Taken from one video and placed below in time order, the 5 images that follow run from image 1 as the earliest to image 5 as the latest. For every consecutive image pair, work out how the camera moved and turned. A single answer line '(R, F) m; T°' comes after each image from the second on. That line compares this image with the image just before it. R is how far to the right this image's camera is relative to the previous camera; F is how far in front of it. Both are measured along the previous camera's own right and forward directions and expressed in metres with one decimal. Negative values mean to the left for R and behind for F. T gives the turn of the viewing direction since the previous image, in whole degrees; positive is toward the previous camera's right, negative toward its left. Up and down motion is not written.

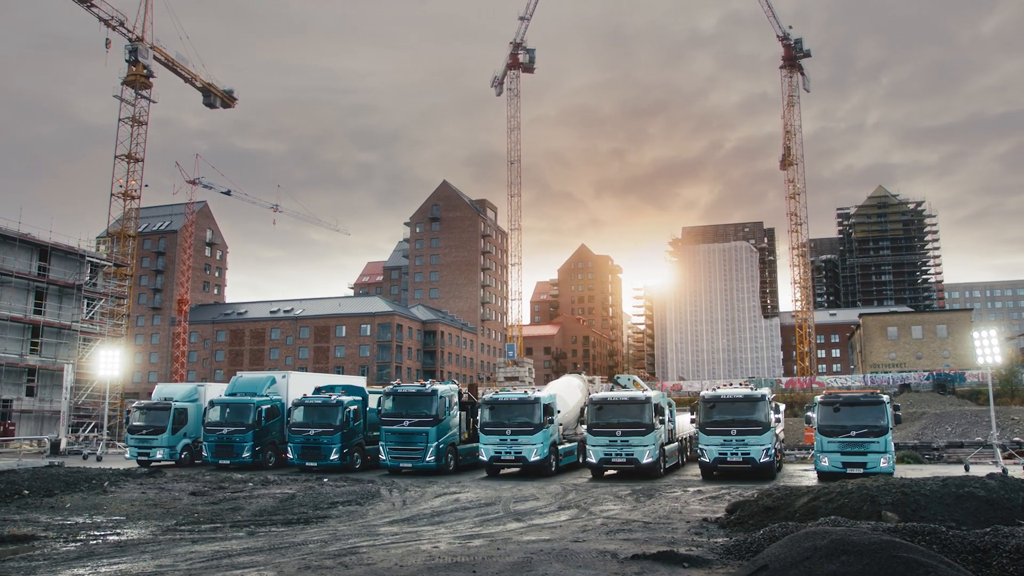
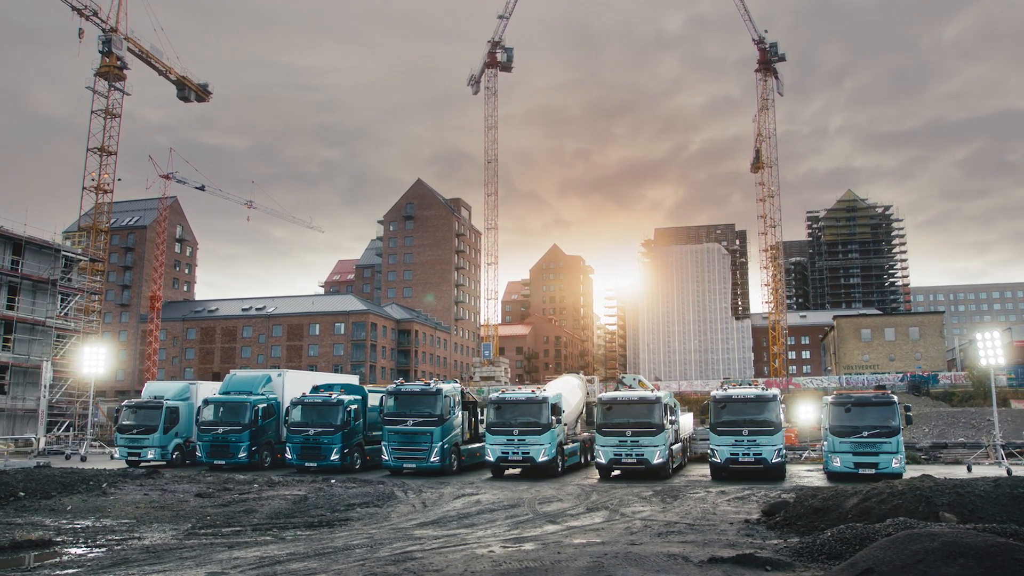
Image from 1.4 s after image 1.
(-1.3, +0.3) m; +2°
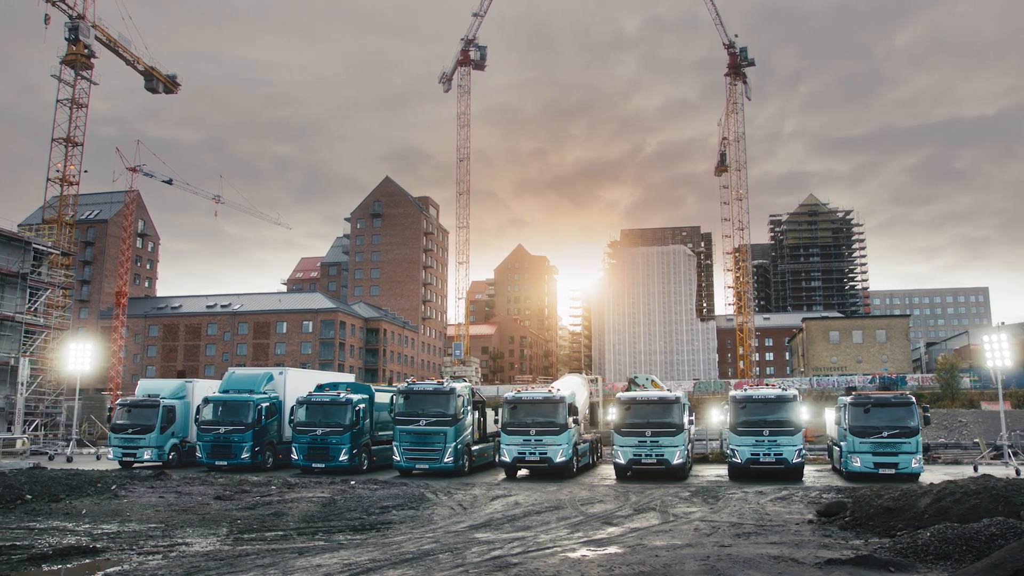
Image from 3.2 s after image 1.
(-1.9, +0.4) m; +3°
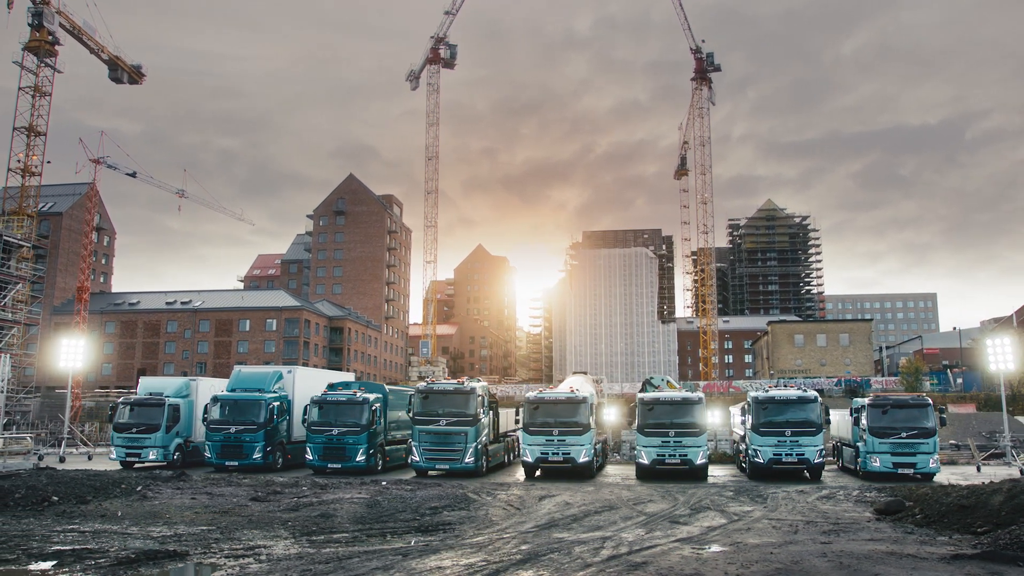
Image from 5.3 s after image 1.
(-2.3, +0.1) m; +3°
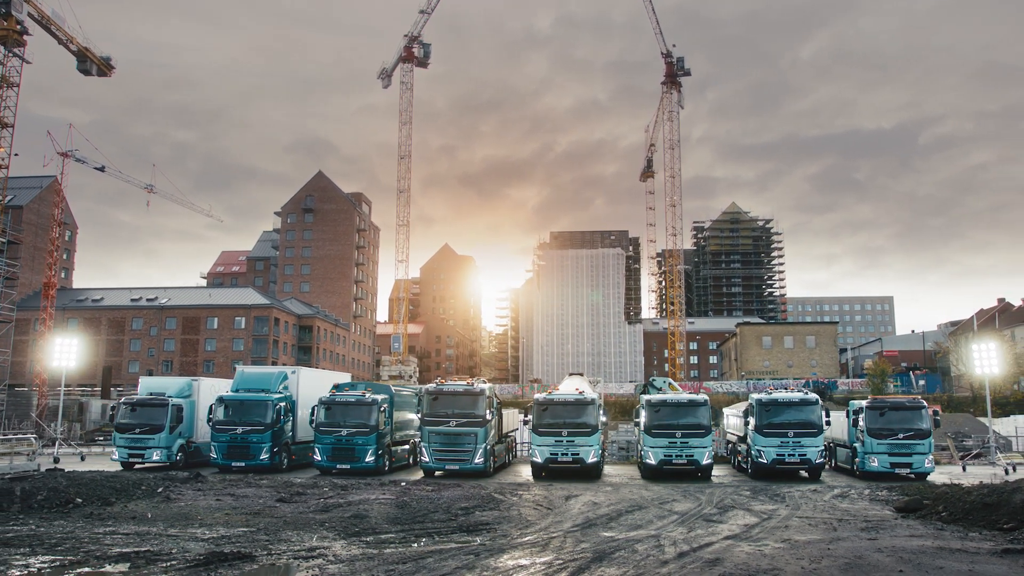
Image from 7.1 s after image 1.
(-1.6, -0.4) m; +3°
